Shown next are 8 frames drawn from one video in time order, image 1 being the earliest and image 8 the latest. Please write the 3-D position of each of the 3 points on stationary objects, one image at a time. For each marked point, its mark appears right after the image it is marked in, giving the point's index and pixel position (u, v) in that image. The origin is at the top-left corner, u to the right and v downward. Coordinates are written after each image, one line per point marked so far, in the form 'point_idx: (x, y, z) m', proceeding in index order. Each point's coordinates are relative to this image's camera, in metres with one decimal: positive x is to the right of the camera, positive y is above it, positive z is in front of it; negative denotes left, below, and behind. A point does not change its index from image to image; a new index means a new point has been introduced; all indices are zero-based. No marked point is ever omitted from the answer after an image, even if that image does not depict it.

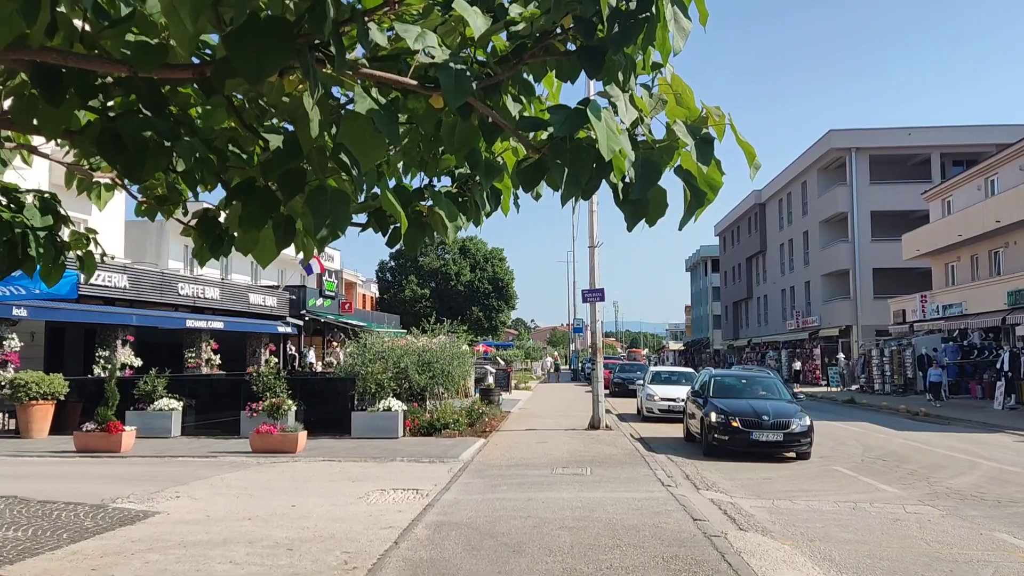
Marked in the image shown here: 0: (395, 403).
0: (-2.2, -2.2, +16.3) m
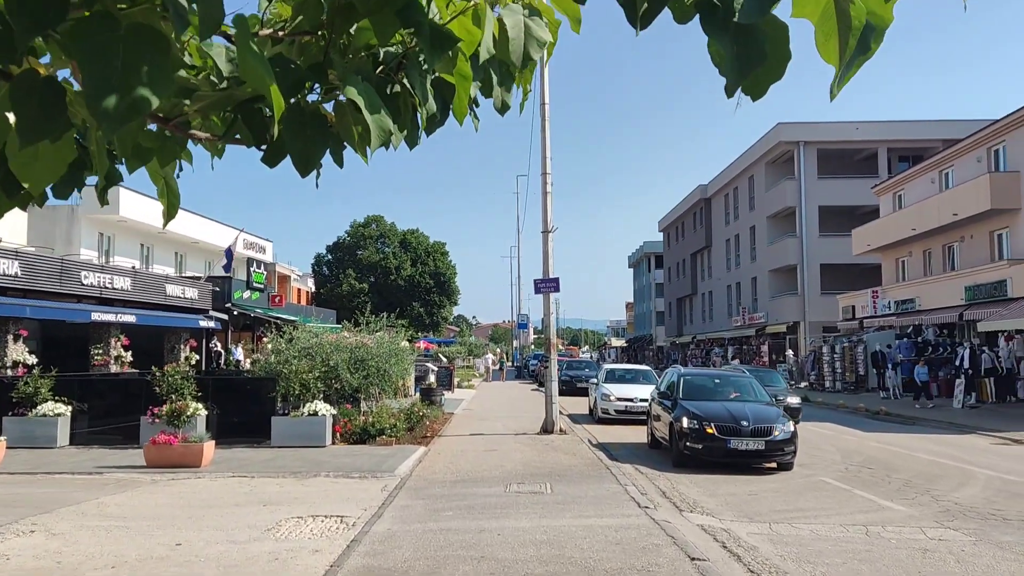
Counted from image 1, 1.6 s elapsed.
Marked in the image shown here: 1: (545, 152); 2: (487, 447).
0: (-3.1, -2.0, +14.2) m
1: (+0.7, +2.9, +17.7) m
2: (-0.4, -2.7, +14.2) m
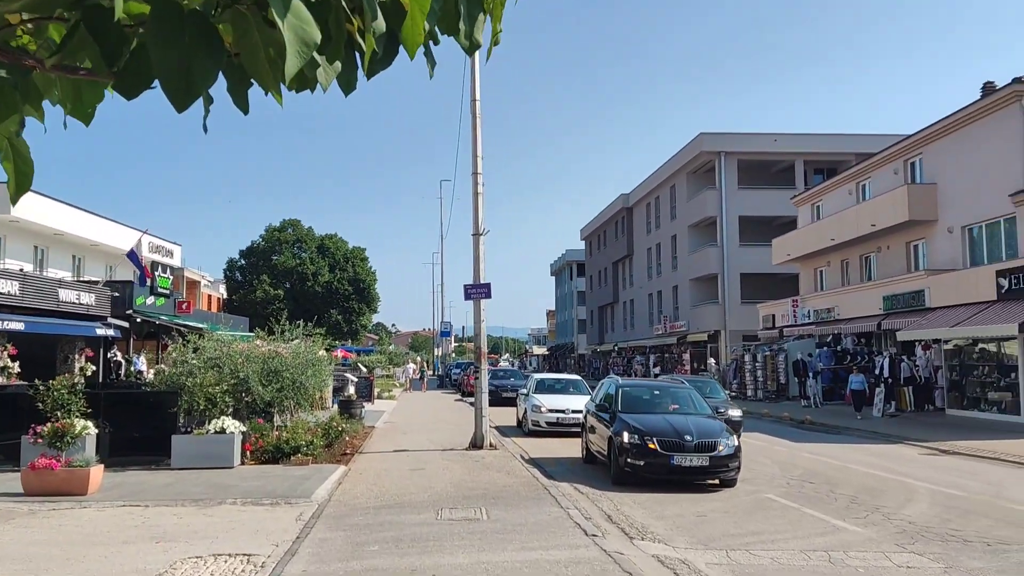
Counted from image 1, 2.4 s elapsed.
0: (-4.2, -2.1, +13.0) m
1: (-0.7, +2.7, +16.8) m
2: (-1.5, -2.8, +13.2) m
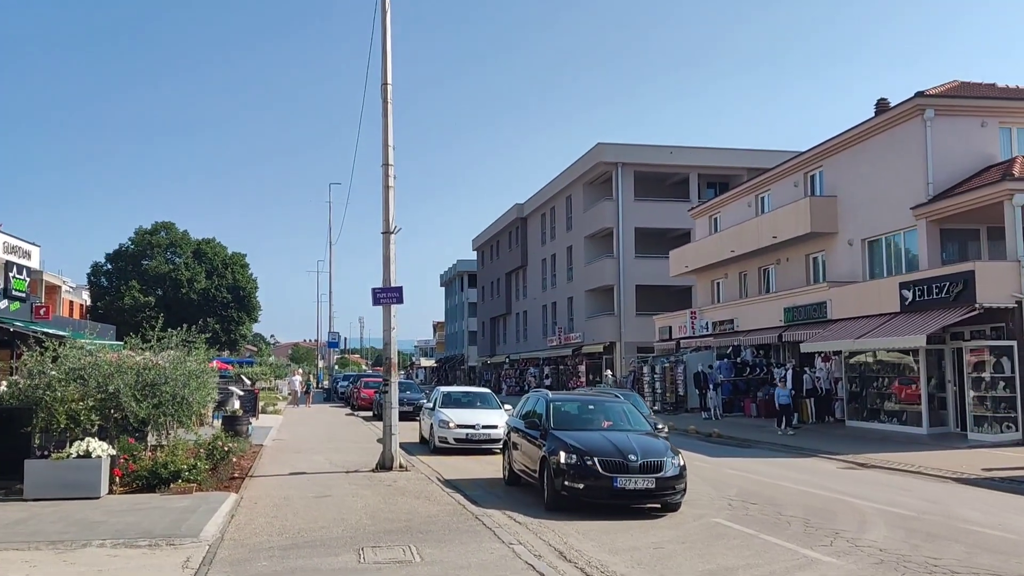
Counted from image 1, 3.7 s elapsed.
0: (-5.3, -2.0, +11.0) m
1: (-2.2, +2.7, +15.3) m
2: (-2.7, -2.8, +11.5) m
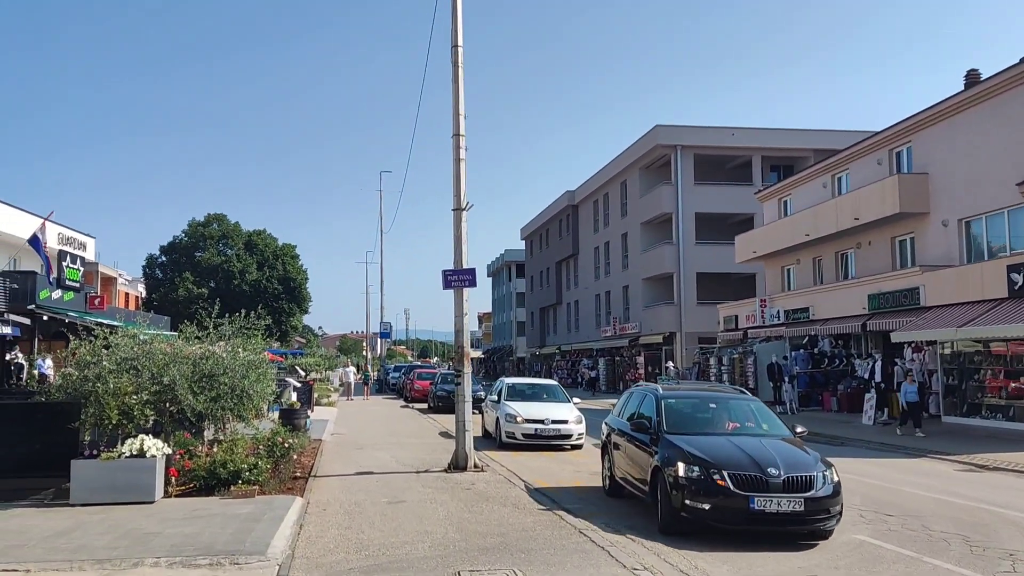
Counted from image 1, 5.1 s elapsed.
0: (-4.2, -1.8, +9.9) m
1: (-0.9, +2.9, +14.0) m
2: (-1.5, -2.5, +10.3) m
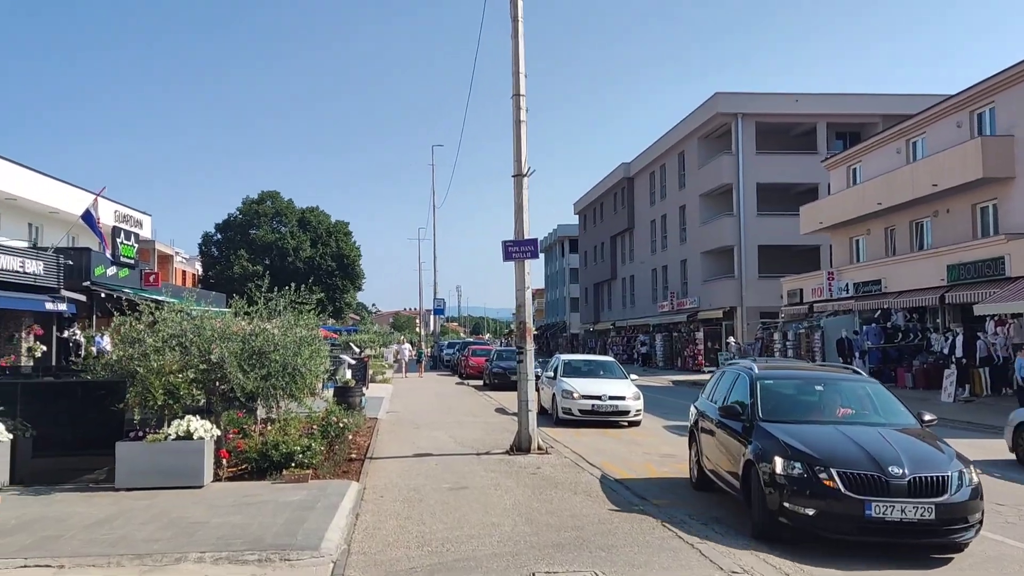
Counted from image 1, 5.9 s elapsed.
0: (-3.4, -1.5, +9.3) m
1: (+0.1, +3.4, +13.1) m
2: (-0.7, -2.2, +9.6) m
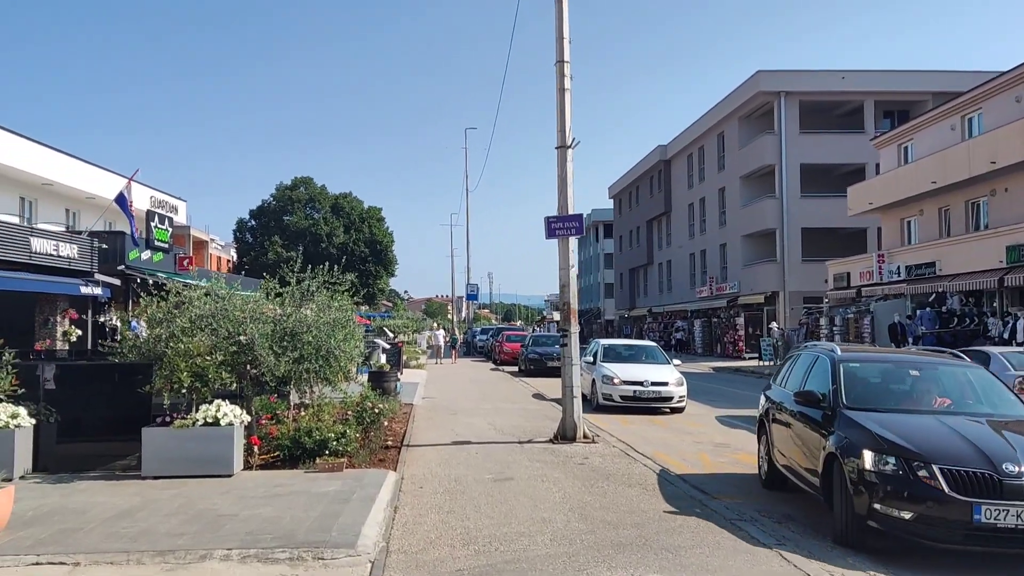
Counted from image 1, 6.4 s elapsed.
0: (-2.9, -1.3, +8.8) m
1: (+0.7, +3.7, +12.4) m
2: (-0.2, -1.9, +9.0) m
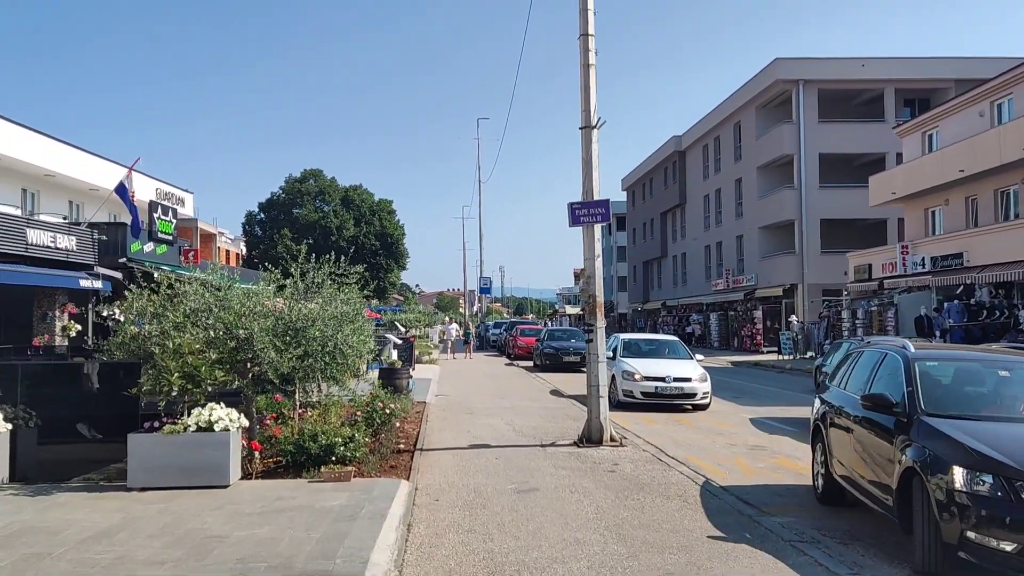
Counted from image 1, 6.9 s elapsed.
0: (-2.7, -1.2, +8.0) m
1: (+0.9, +3.8, +11.5) m
2: (0.0, -1.9, +8.2) m
